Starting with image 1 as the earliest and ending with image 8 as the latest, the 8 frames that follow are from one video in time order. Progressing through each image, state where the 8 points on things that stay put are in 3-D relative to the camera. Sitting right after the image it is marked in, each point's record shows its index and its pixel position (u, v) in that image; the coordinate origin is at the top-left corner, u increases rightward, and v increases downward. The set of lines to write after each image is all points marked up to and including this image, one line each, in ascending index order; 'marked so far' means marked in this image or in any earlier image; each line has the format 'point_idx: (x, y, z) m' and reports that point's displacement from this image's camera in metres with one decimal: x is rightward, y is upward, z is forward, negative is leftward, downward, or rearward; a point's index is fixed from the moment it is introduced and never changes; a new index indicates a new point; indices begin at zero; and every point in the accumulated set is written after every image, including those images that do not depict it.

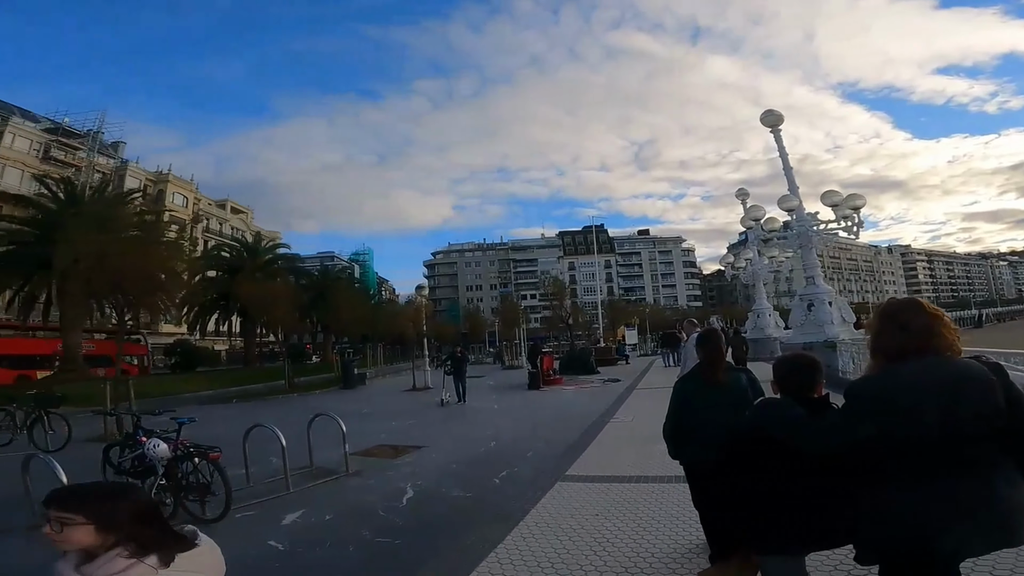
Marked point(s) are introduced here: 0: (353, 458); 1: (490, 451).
0: (-2.3, -2.5, +8.2) m
1: (-0.4, -2.5, +8.7) m
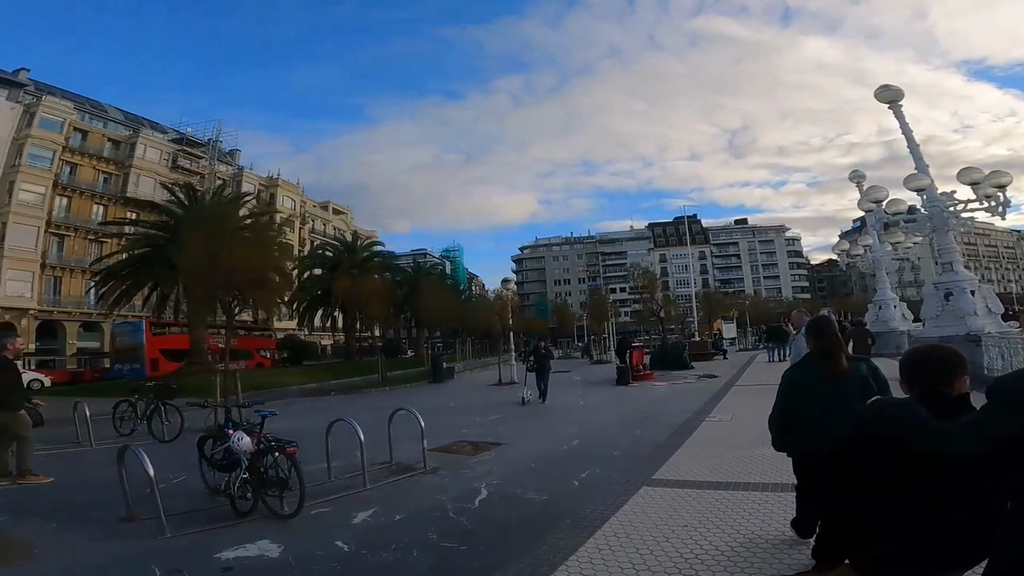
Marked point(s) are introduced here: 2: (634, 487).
0: (-1.2, -2.4, +8.1) m
1: (+0.9, -2.4, +8.3) m
2: (+1.3, -2.2, +6.2) m
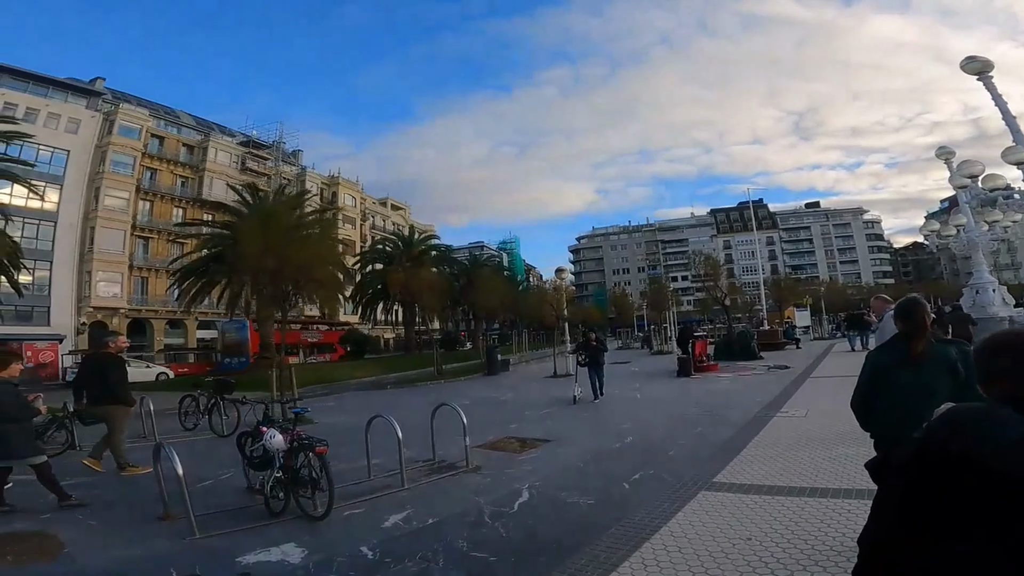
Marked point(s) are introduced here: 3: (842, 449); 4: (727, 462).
0: (-0.5, -2.3, +7.8) m
1: (+1.6, -2.2, +7.8) m
2: (+1.8, -2.0, +5.6) m
3: (+4.1, -2.0, +6.9) m
4: (+2.5, -2.1, +6.6) m
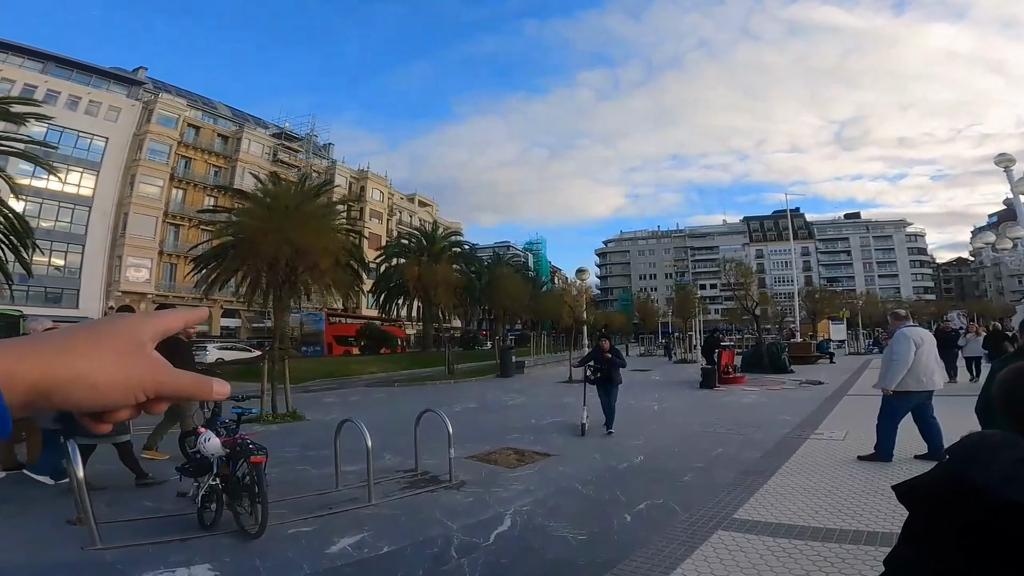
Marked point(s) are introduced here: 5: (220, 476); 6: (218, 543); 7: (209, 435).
0: (-0.6, -2.2, +7.0) m
1: (+1.5, -2.2, +6.8) m
2: (+1.6, -2.0, +4.7) m
3: (+4.0, -2.1, +5.9) m
4: (+2.4, -2.1, +5.6) m
5: (-2.3, -1.5, +4.4) m
6: (-2.2, -1.9, +4.3) m
7: (-2.4, -1.2, +4.4) m
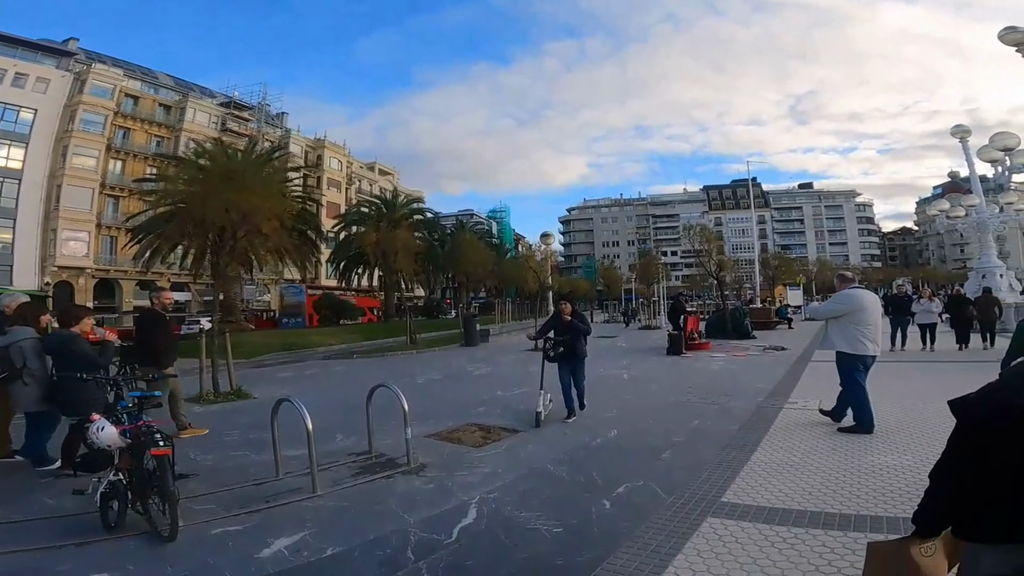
0: (-1.0, -1.8, +6.4) m
1: (+1.1, -1.8, +6.4) m
2: (+1.3, -1.7, +4.2) m
3: (+3.6, -1.7, +5.6) m
4: (+2.1, -1.7, +5.2) m
5: (-2.5, -1.2, +3.7) m
6: (-2.4, -1.7, +3.6) m
7: (-2.6, -0.9, +3.7) m
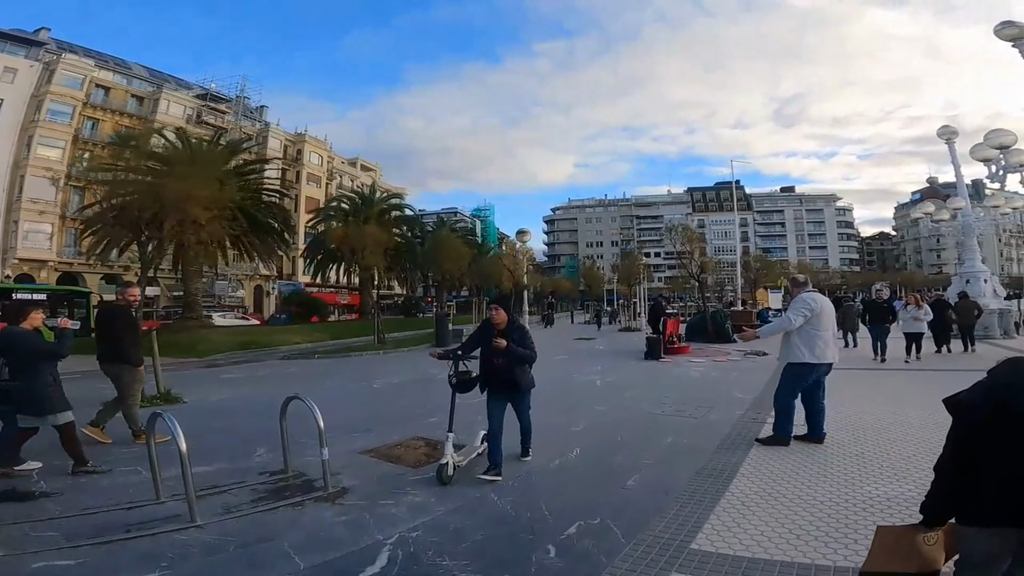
0: (-1.5, -1.7, +5.5) m
1: (+0.5, -1.8, +5.5) m
2: (+0.9, -1.7, +3.4) m
3: (+3.1, -1.7, +4.8) m
4: (+1.6, -1.7, +4.4) m
5: (-3.0, -1.2, +2.7) m
6: (-2.9, -1.6, +2.6) m
7: (-3.1, -0.8, +2.7) m
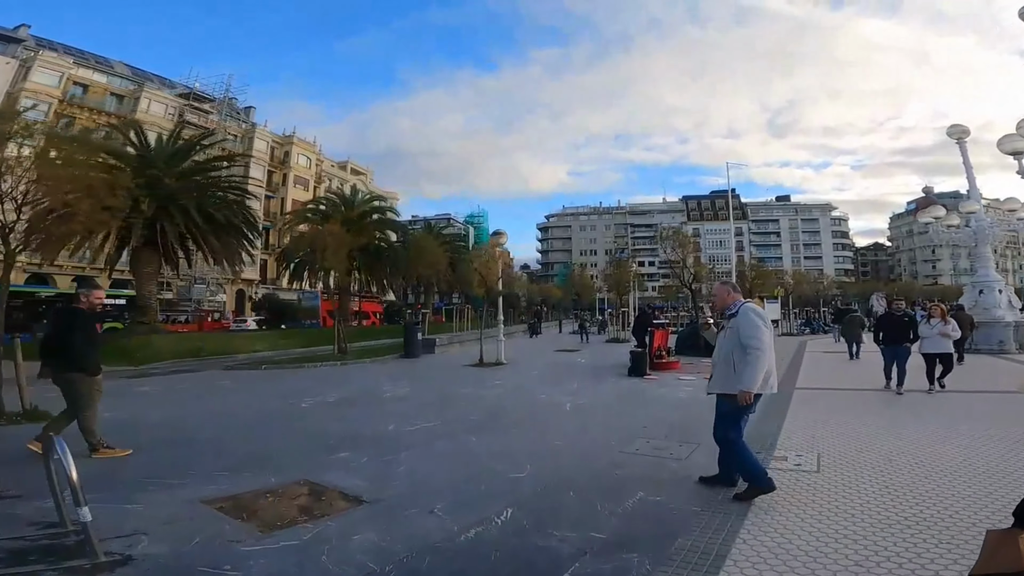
0: (-2.2, -1.7, +3.8) m
1: (-0.2, -1.8, +3.9) m
2: (+0.2, -1.7, +1.7) m
3: (+2.4, -1.7, +3.1) m
4: (+0.9, -1.7, +2.8) m
5: (-3.7, -1.1, +1.1) m
6: (-3.6, -1.6, +0.9) m
7: (-3.8, -0.8, +1.0) m
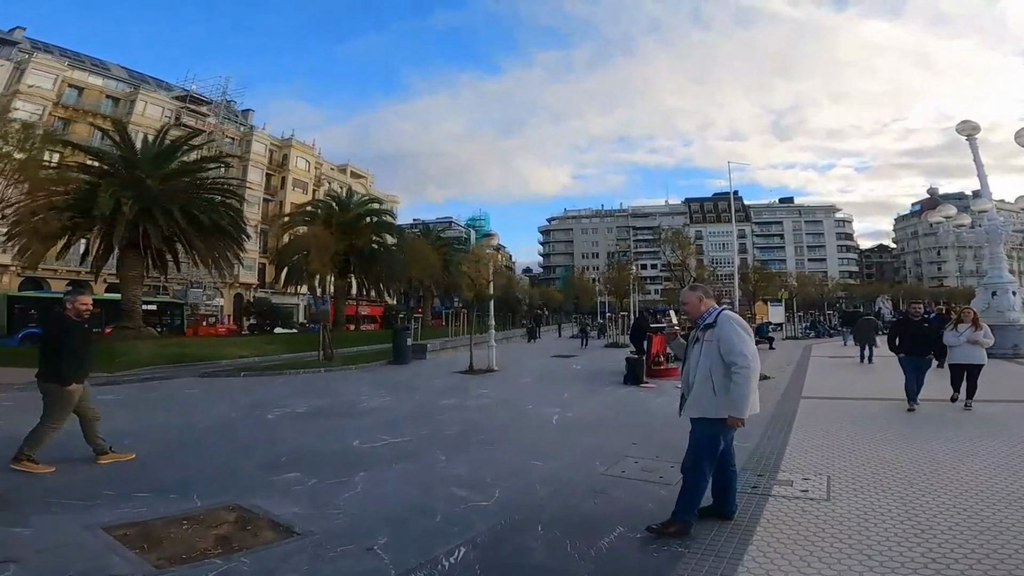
0: (-2.5, -1.8, +3.1) m
1: (-0.5, -1.8, +3.2) m
2: (-0.2, -1.7, +1.0) m
3: (+2.1, -1.7, +2.4) m
4: (+0.6, -1.7, +2.1) m
5: (-4.0, -1.1, +0.4) m
6: (-3.9, -1.6, +0.3) m
7: (-4.1, -0.8, +0.4) m
